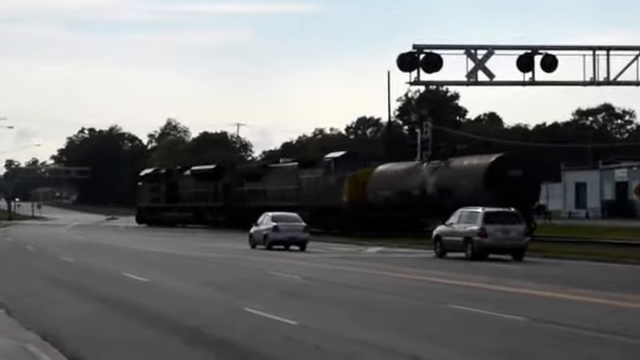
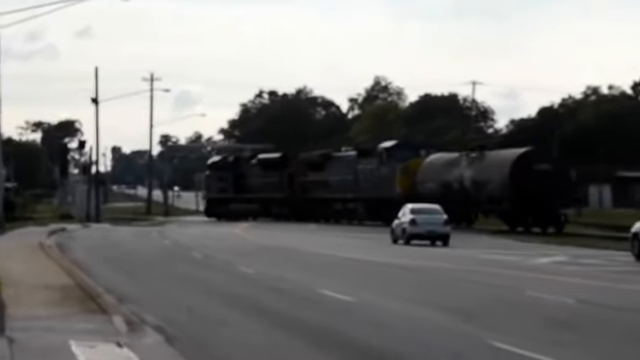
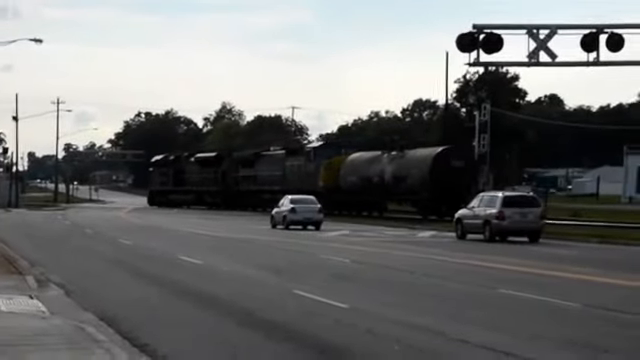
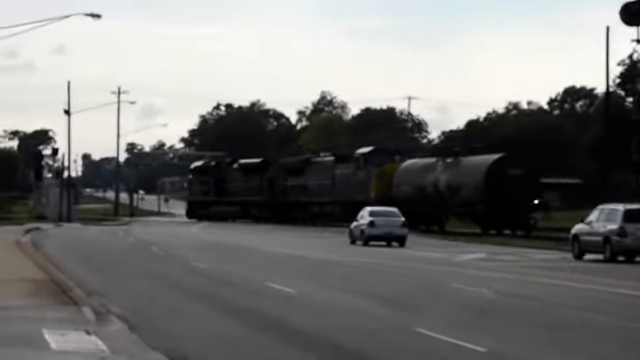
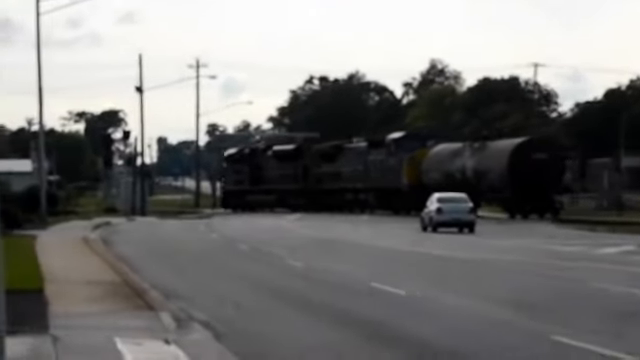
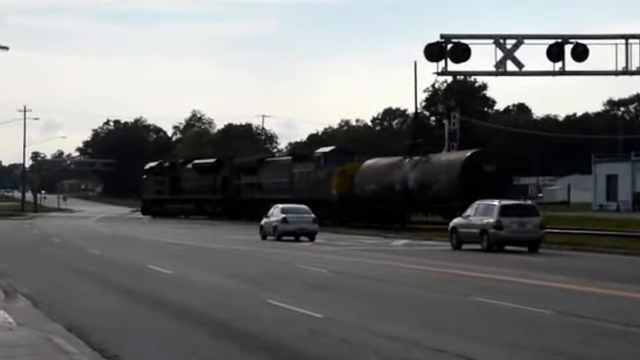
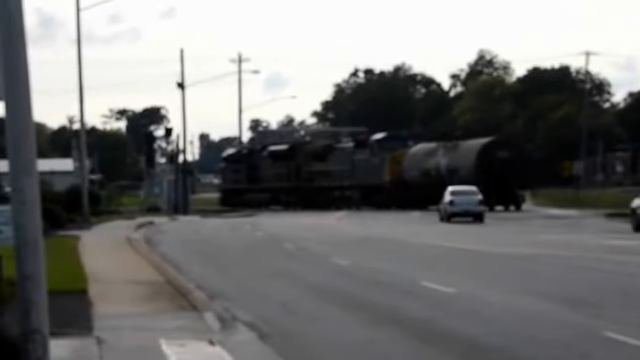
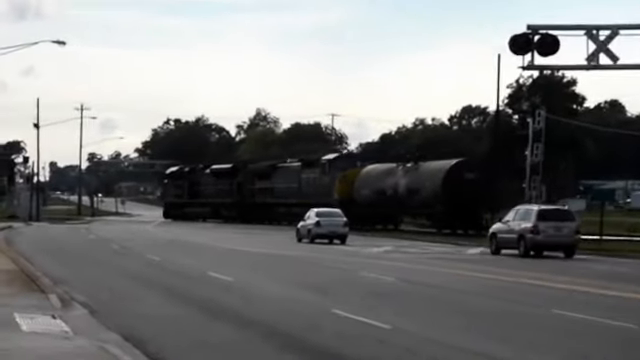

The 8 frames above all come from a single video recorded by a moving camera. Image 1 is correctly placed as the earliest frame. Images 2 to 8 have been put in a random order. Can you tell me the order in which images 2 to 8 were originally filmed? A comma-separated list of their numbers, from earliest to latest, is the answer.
6, 3, 8, 4, 2, 5, 7
